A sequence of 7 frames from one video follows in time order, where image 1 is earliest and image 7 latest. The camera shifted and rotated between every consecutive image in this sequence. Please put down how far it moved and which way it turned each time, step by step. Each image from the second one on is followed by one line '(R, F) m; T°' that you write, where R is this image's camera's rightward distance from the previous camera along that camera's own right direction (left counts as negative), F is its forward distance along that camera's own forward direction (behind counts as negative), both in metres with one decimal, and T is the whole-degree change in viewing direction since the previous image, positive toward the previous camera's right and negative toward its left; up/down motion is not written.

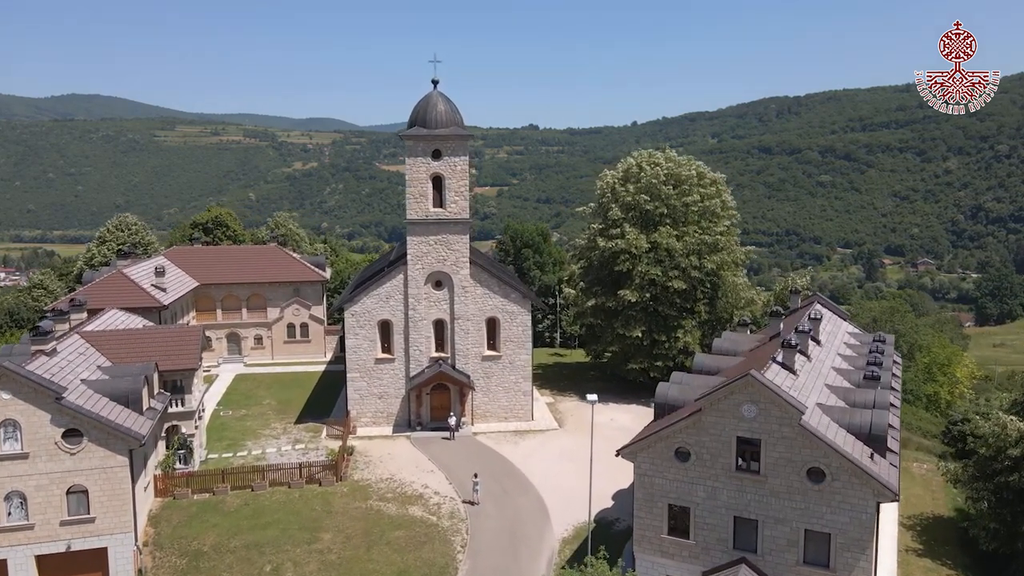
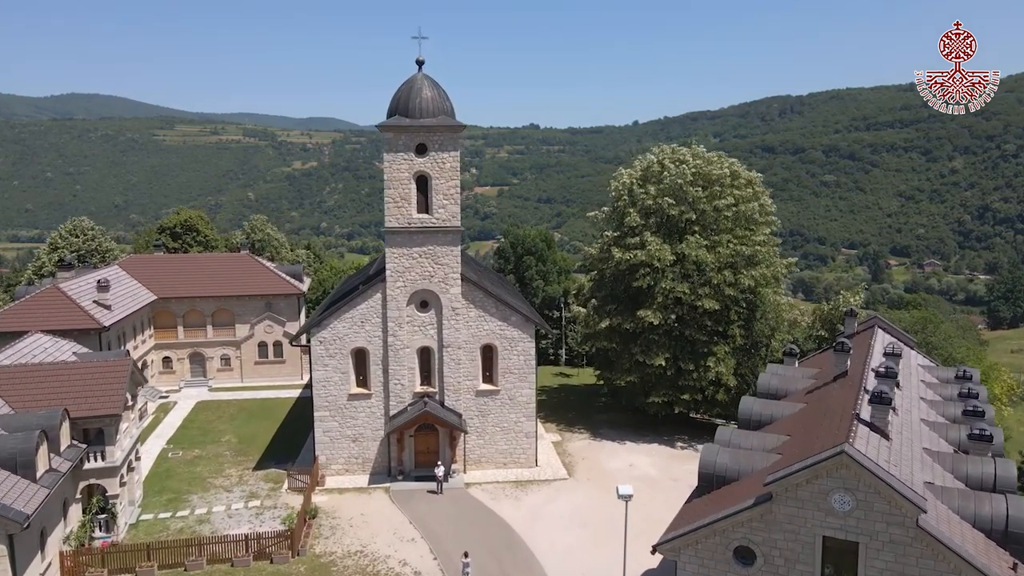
(0.0, +6.3) m; 0°
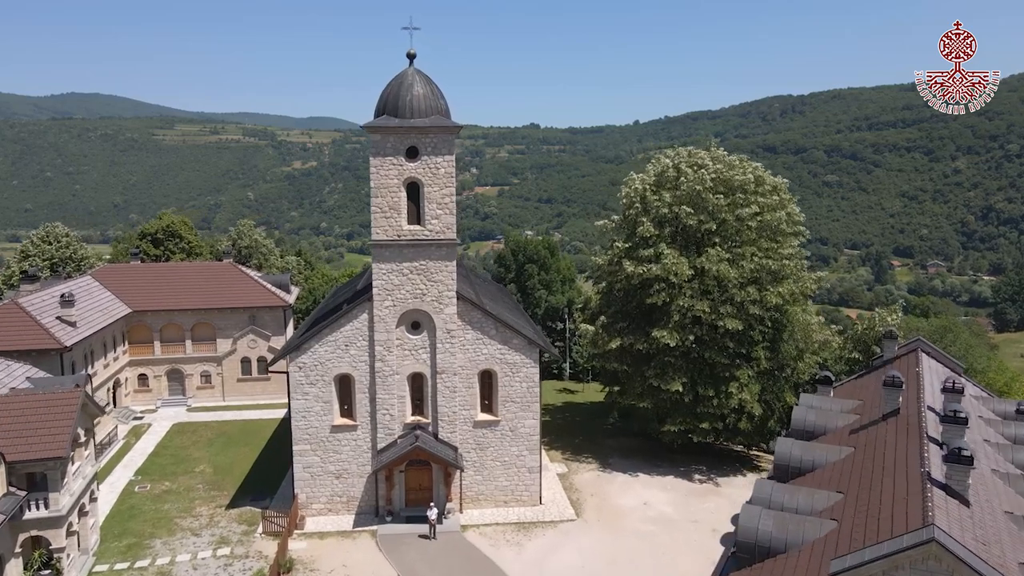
(0.0, +3.2) m; 0°
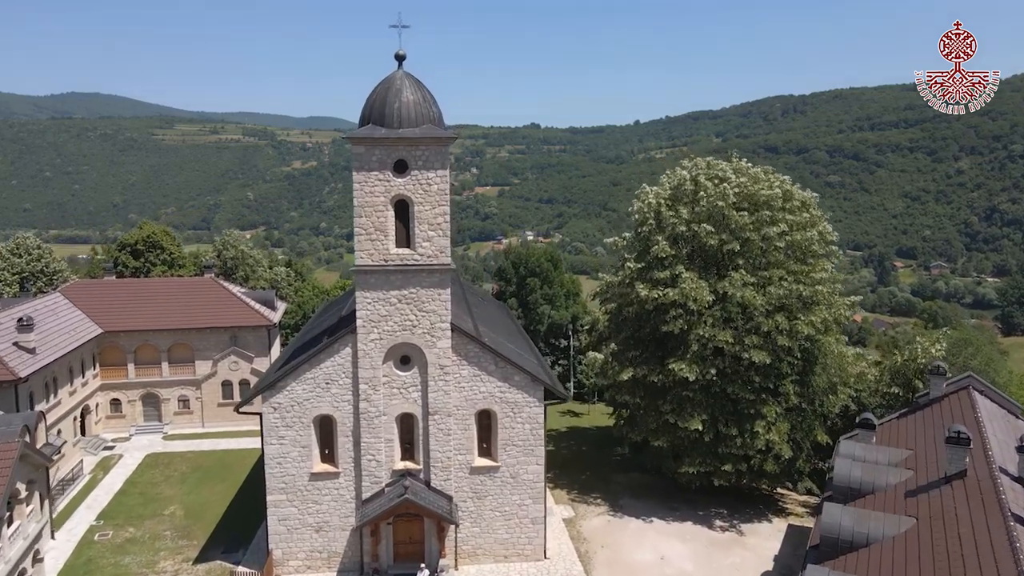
(0.0, +3.1) m; 0°
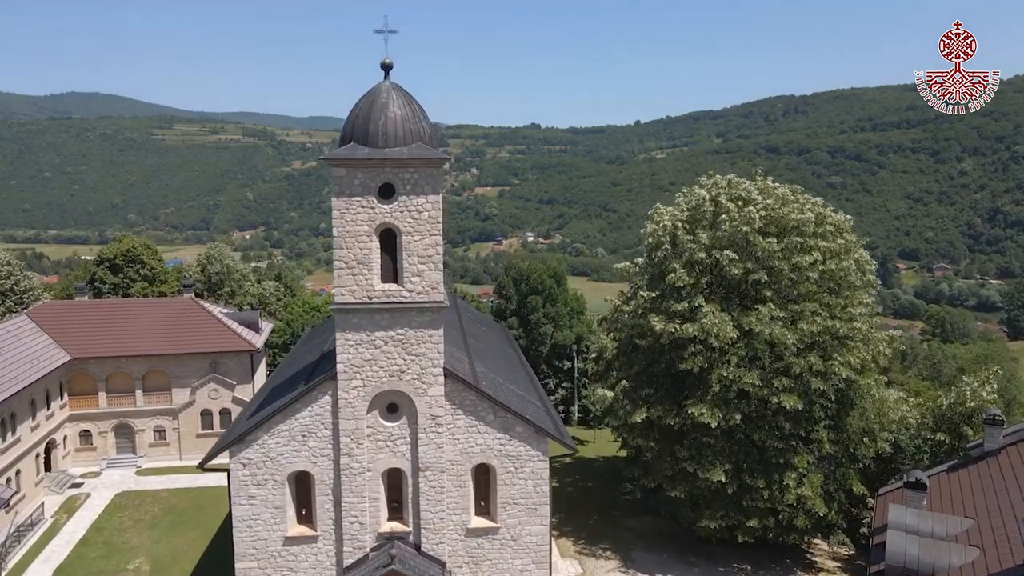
(0.0, +2.9) m; 0°
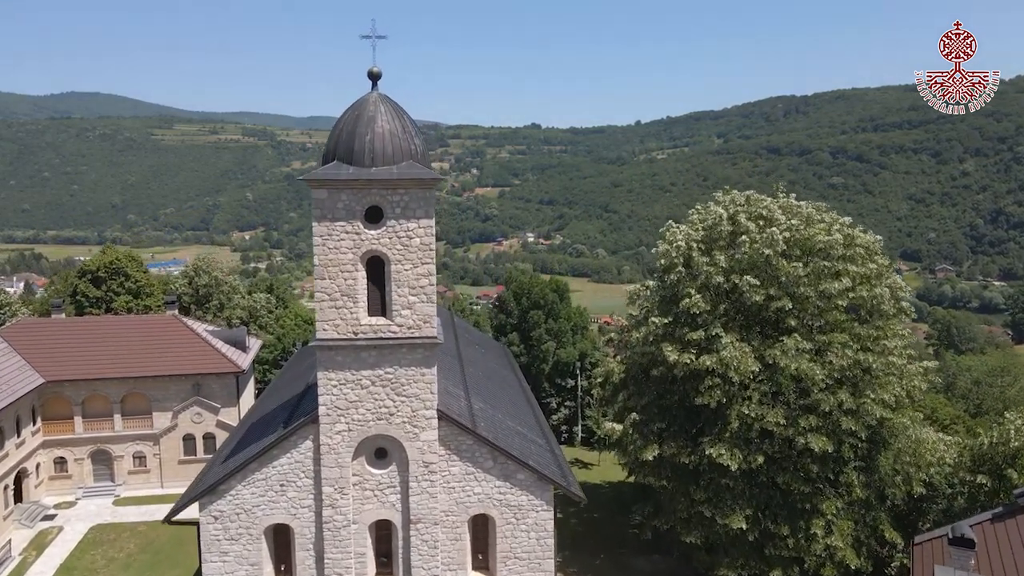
(0.0, +2.2) m; 0°
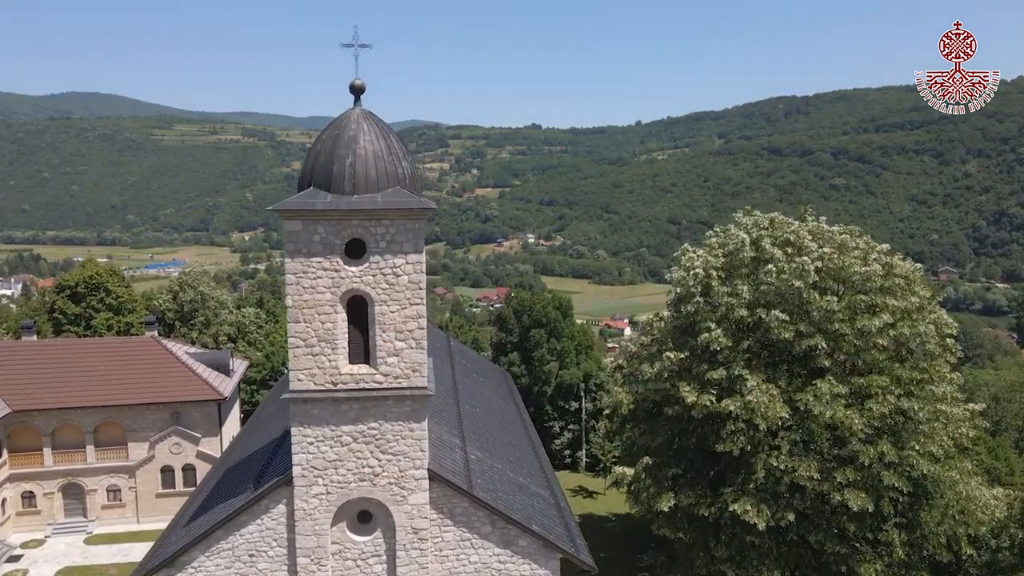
(0.0, +2.4) m; 0°
